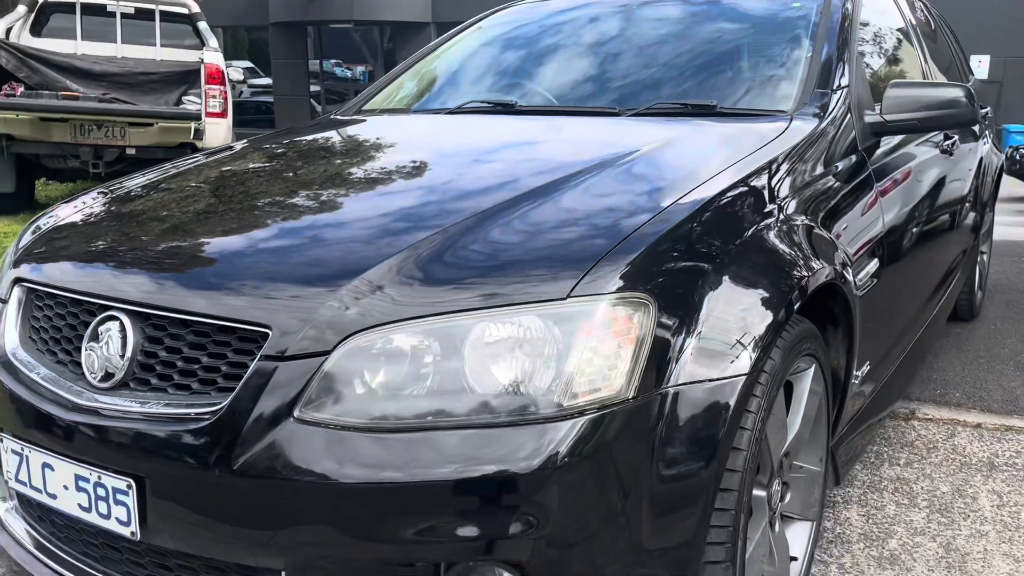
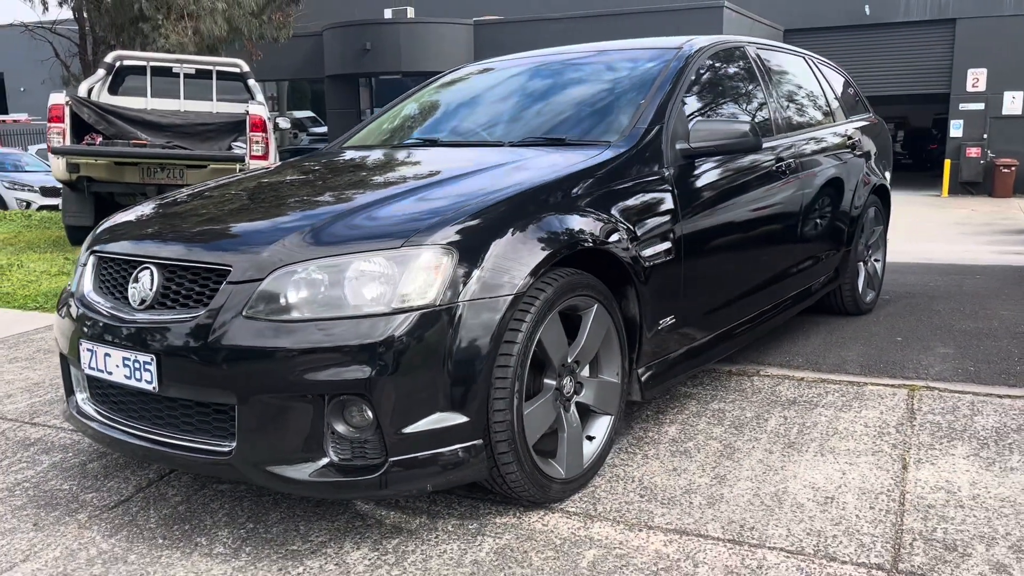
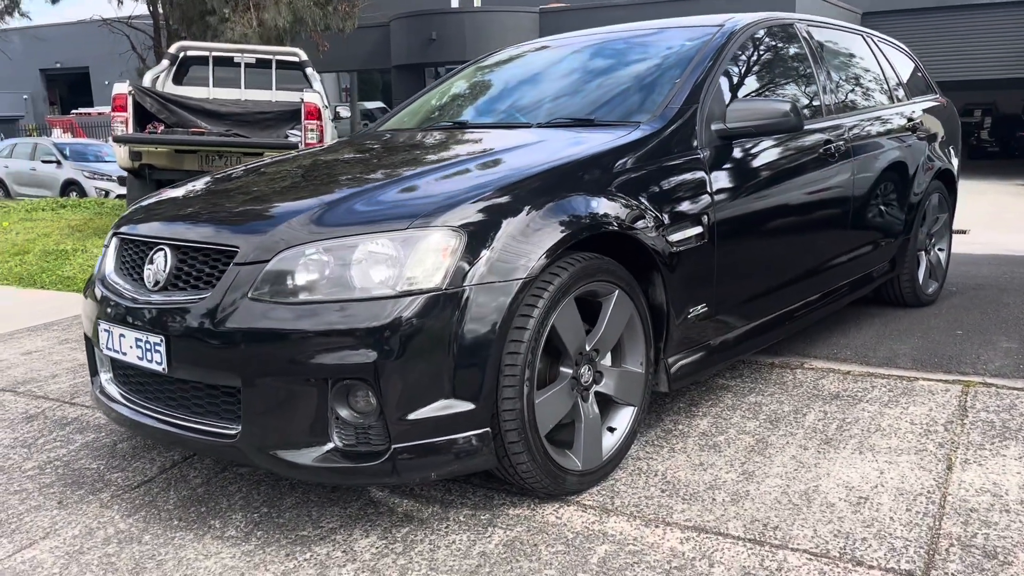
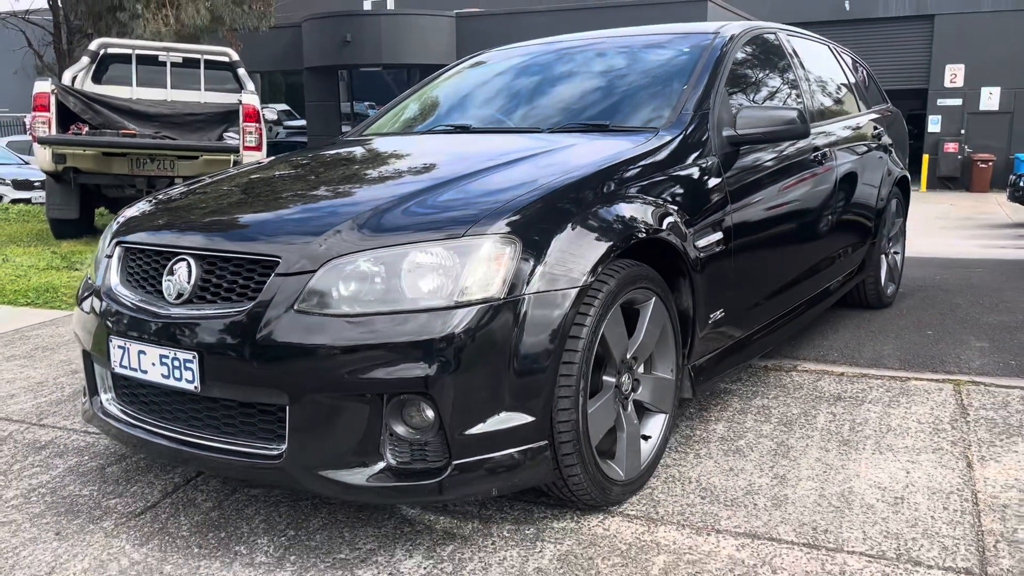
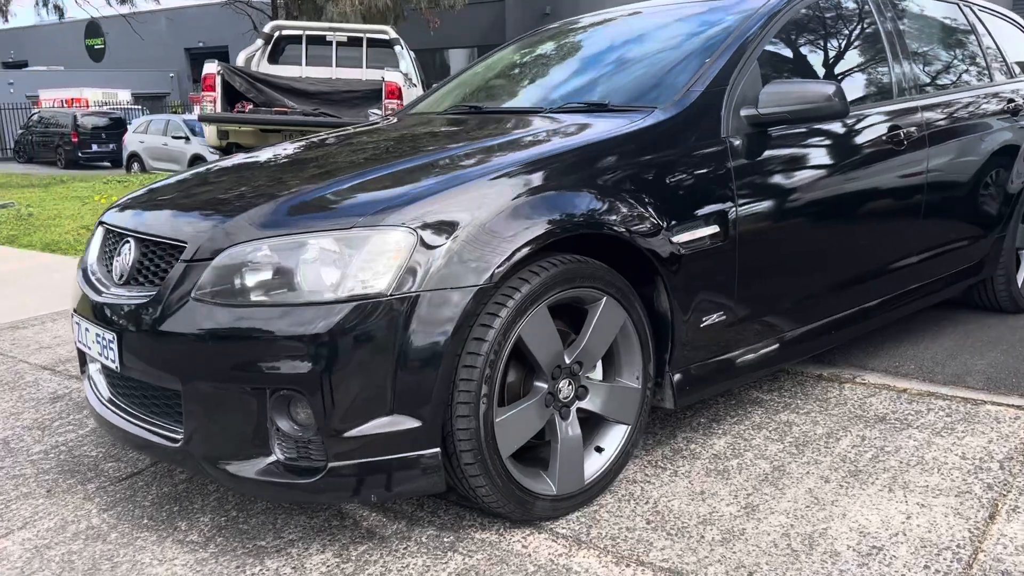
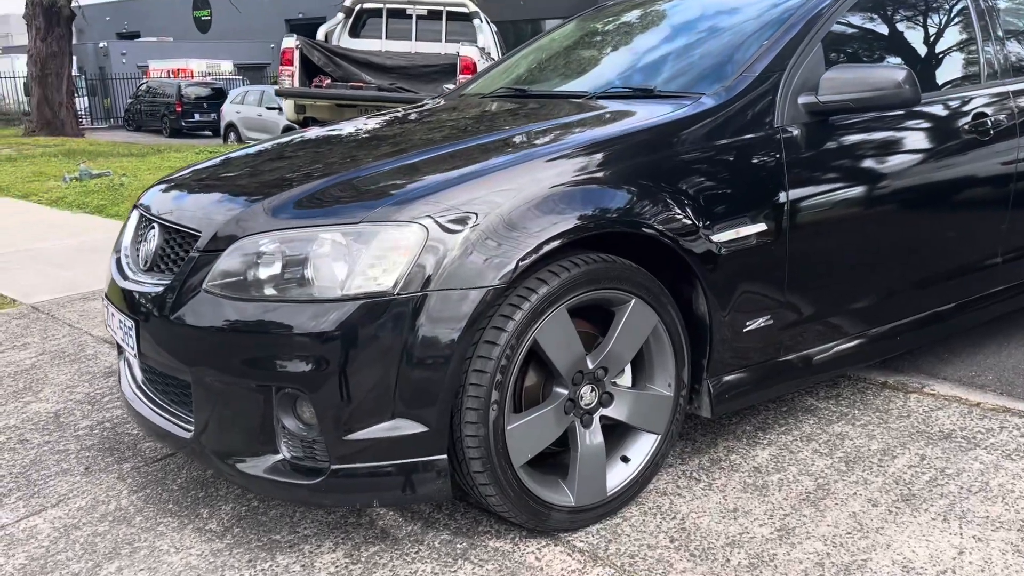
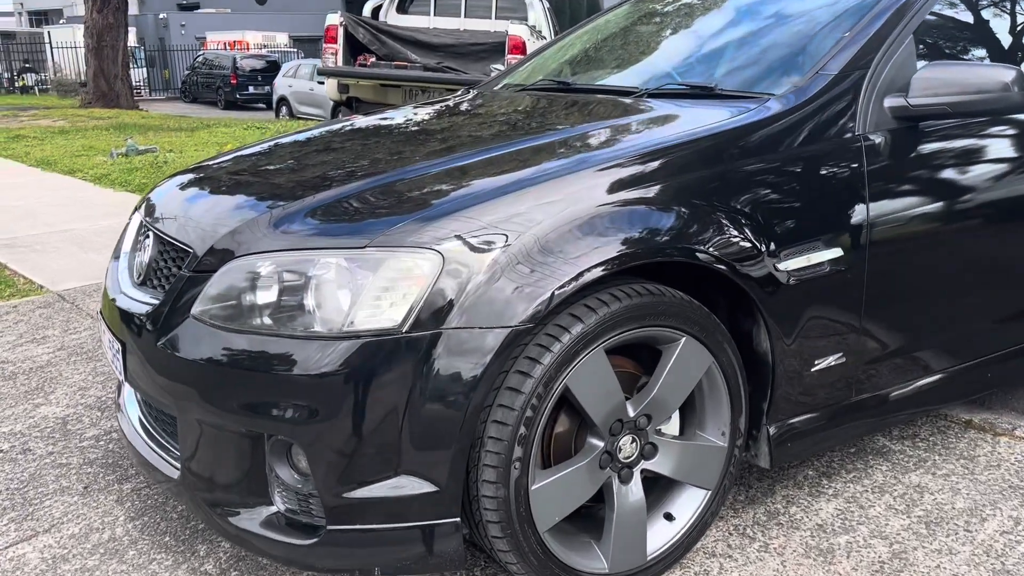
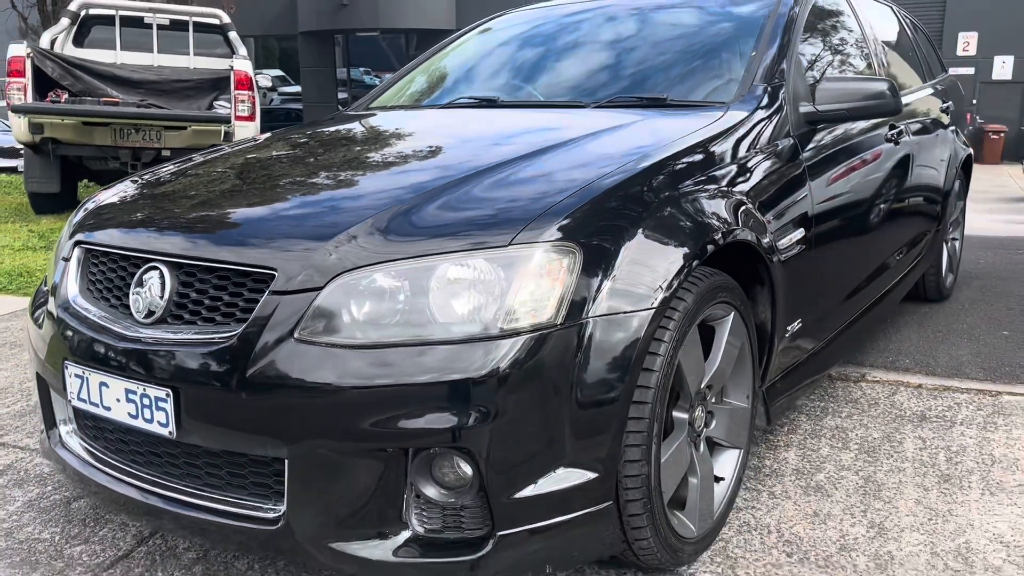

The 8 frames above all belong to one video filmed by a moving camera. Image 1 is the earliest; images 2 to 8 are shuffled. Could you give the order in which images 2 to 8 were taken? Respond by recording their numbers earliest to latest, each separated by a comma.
8, 4, 2, 3, 5, 6, 7
